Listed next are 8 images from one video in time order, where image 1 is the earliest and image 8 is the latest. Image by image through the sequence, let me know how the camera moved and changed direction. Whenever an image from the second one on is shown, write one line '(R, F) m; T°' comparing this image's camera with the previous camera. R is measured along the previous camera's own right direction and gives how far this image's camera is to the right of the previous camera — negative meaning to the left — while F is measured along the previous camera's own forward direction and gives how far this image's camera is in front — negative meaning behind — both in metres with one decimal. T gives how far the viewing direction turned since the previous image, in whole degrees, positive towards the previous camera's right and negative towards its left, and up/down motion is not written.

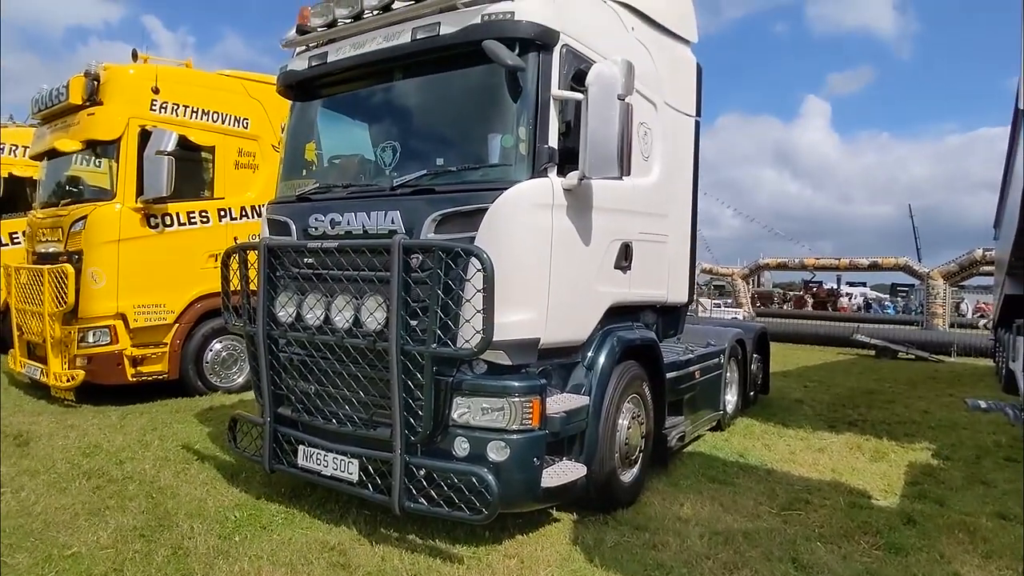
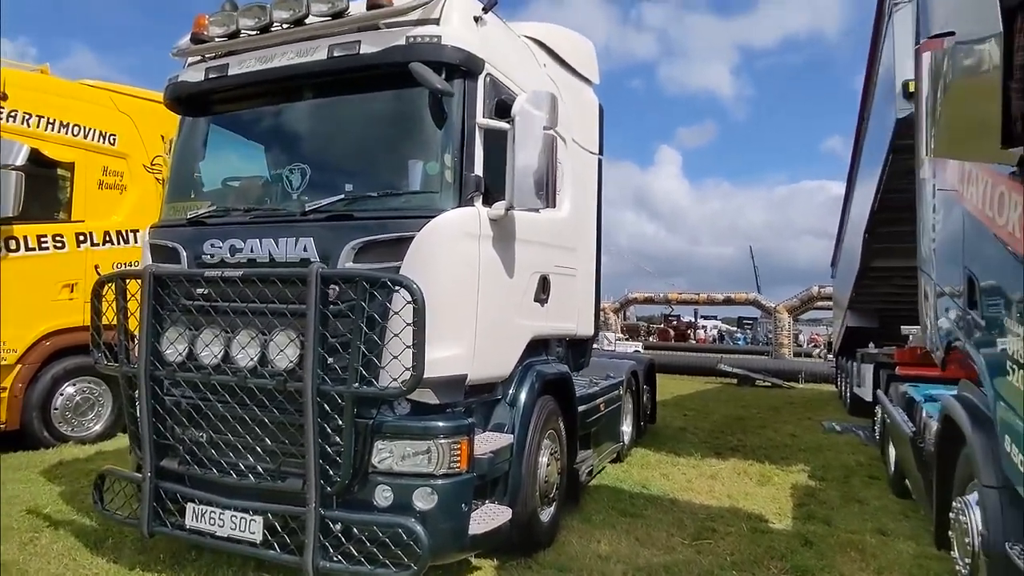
(-0.2, +0.2) m; +11°
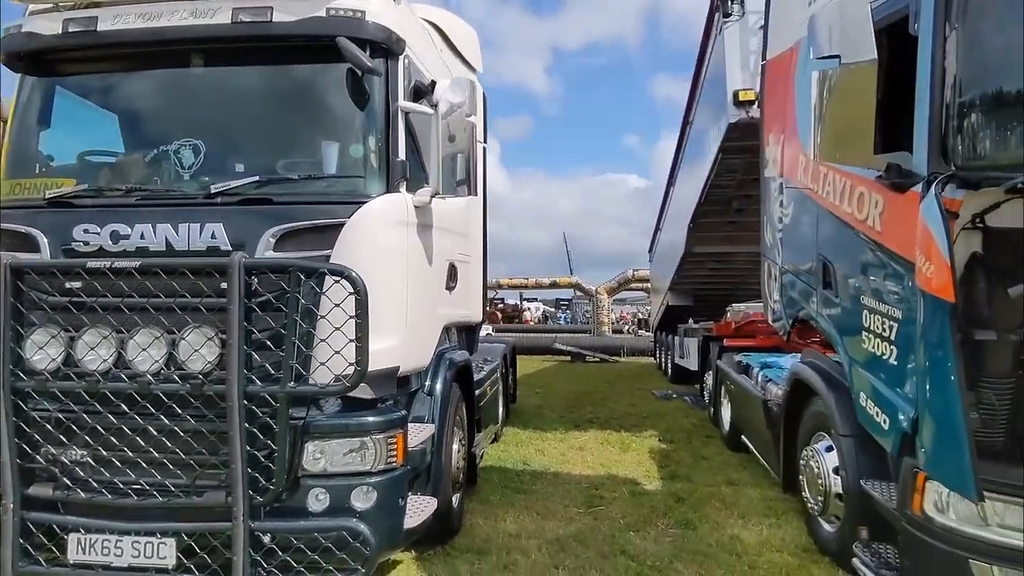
(-0.5, +0.1) m; +16°
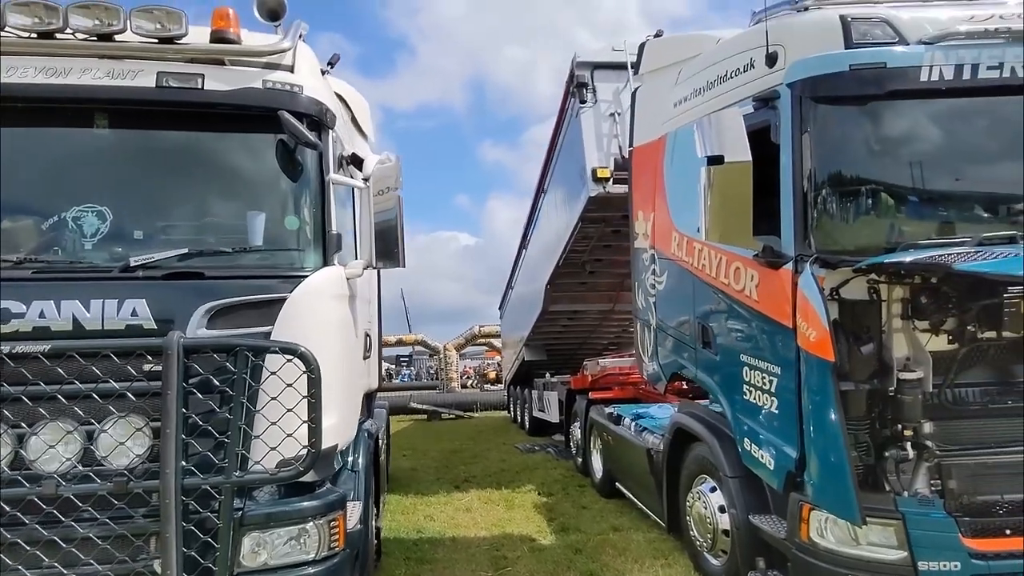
(-0.5, -0.1) m; +15°
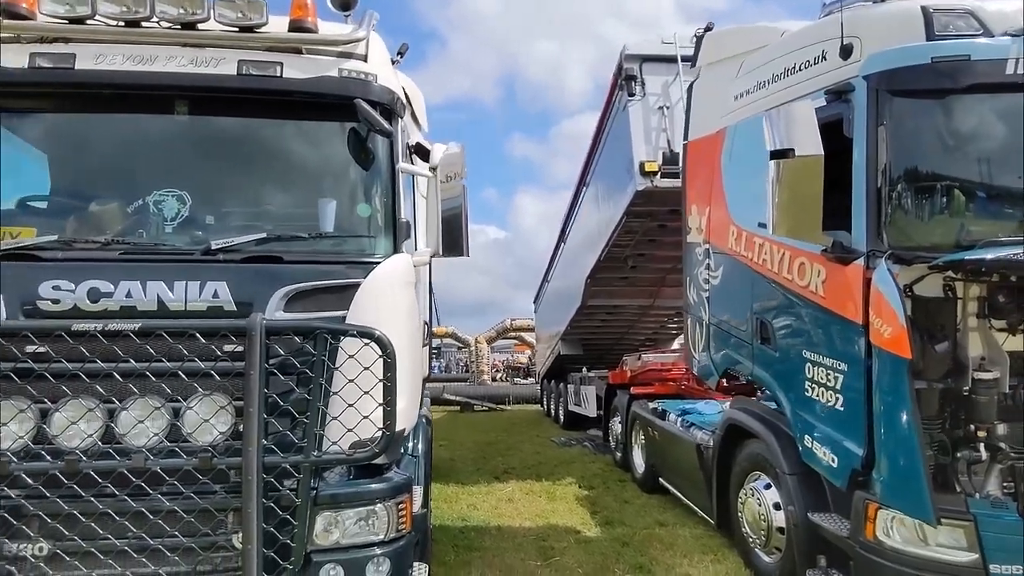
(-0.2, 0.0) m; -3°
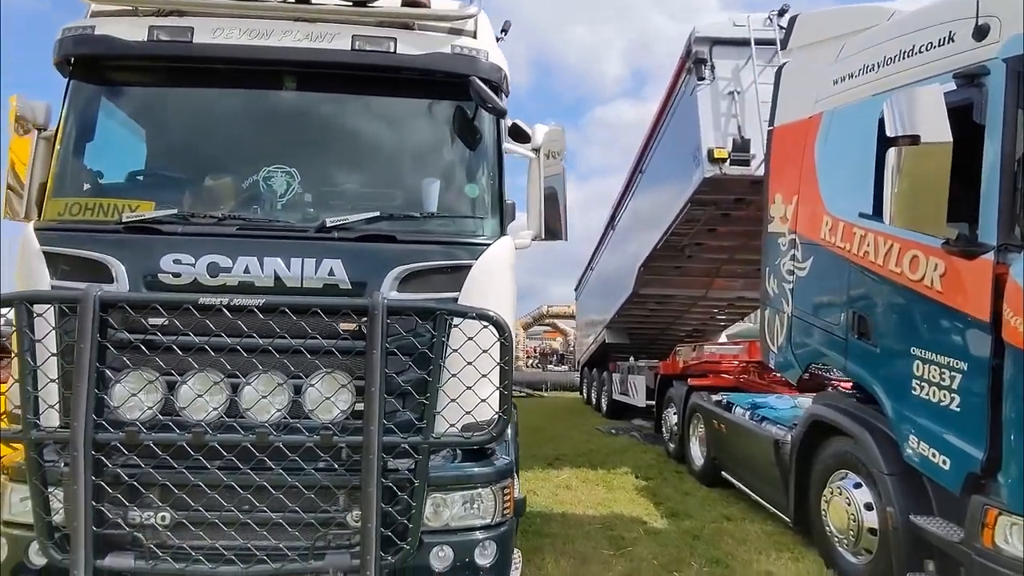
(-0.4, +0.1) m; -3°
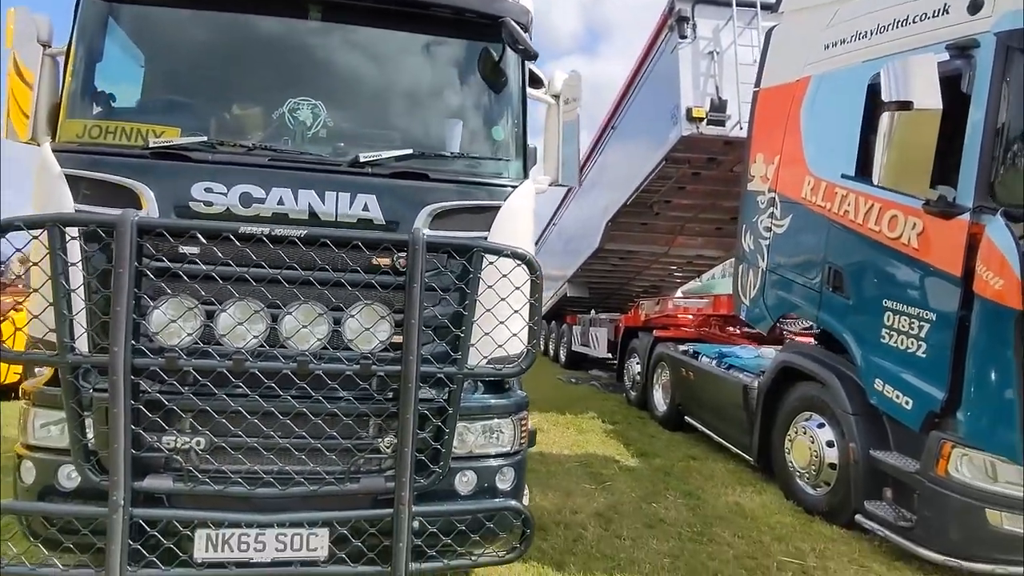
(-0.4, -0.1) m; +5°
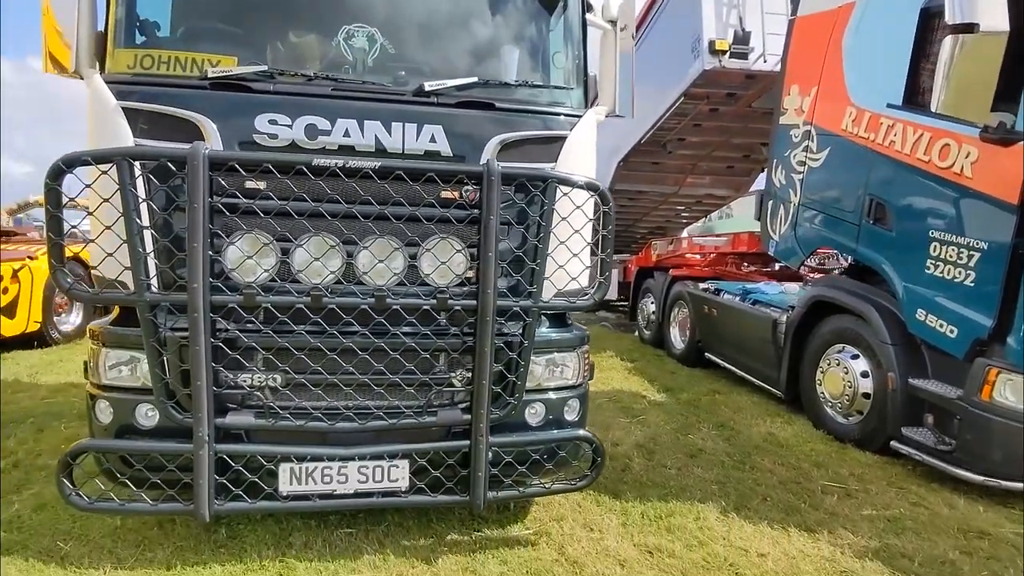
(-0.4, 0.0) m; +1°
